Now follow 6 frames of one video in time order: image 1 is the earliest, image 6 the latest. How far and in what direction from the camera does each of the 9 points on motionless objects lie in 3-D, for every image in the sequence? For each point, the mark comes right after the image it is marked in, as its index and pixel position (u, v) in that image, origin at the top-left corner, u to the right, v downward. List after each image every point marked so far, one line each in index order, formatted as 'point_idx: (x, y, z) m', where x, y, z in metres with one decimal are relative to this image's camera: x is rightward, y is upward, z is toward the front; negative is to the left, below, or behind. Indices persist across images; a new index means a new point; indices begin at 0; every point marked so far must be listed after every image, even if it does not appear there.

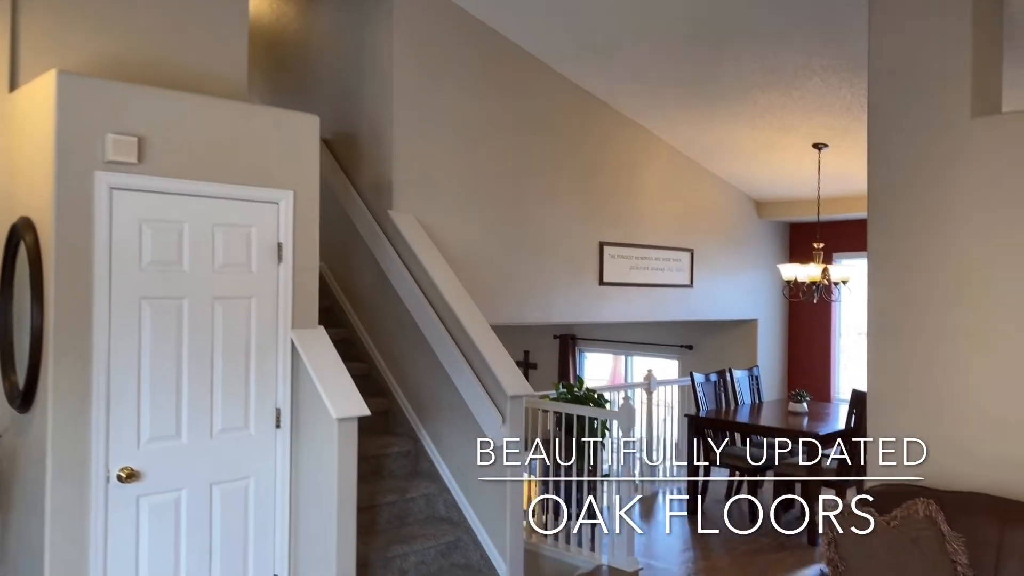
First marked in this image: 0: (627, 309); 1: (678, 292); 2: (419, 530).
0: (+0.8, -0.2, +5.9) m
1: (+1.3, 0.0, +6.3) m
2: (-0.4, -1.1, +3.9) m
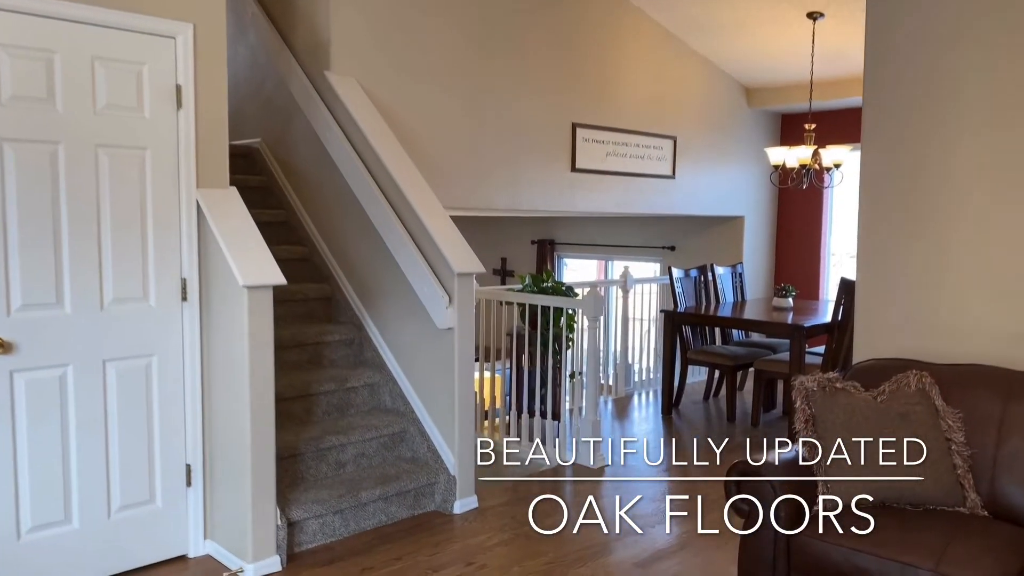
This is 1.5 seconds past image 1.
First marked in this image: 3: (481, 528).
0: (+0.6, +0.6, +5.5) m
1: (+1.0, +0.8, +5.9) m
2: (-0.7, -0.6, +3.5) m
3: (-0.1, -1.0, +3.3) m
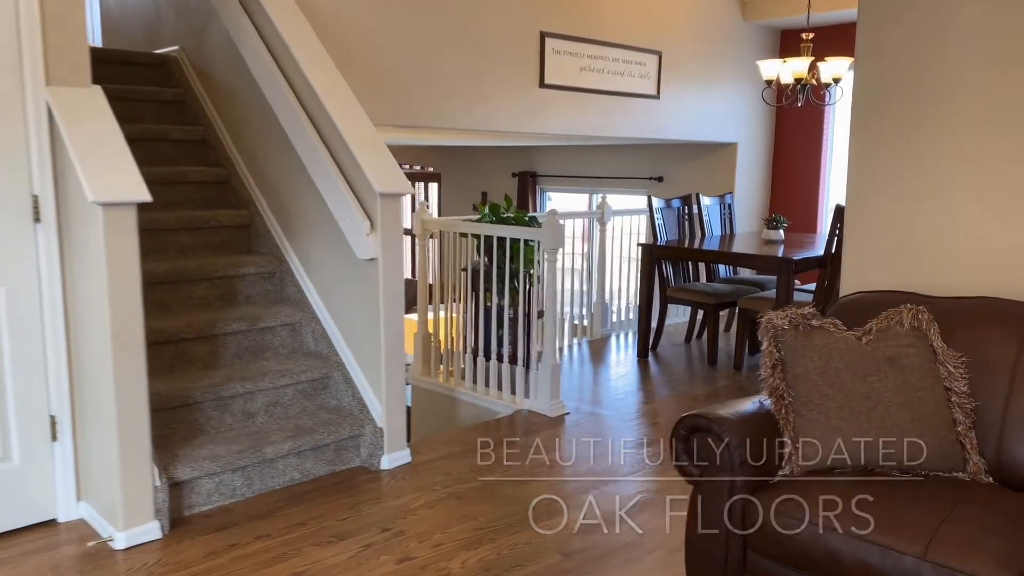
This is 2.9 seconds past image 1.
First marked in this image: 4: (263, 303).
0: (+0.4, +1.0, +4.9) m
1: (+0.8, +1.2, +5.3) m
2: (-0.9, -0.3, +3.1) m
3: (-0.4, -0.7, +2.9) m
4: (-1.0, -0.1, +3.3) m
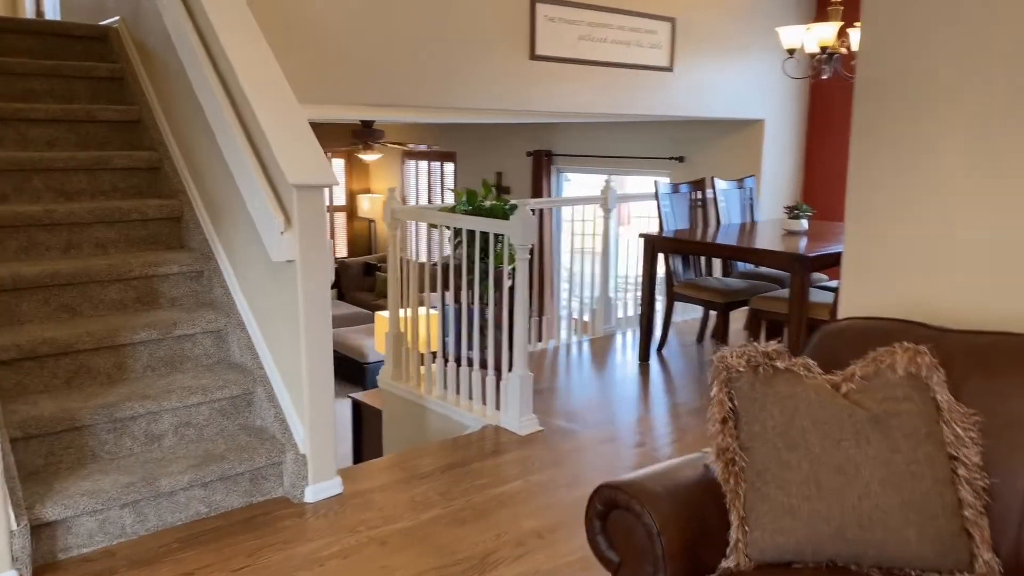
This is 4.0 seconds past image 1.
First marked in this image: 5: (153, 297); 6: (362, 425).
0: (+0.3, +1.0, +4.4) m
1: (+0.8, +1.2, +4.8) m
2: (-1.1, -0.3, +2.7) m
3: (-0.6, -0.7, +2.5) m
4: (-1.2, -0.1, +3.0) m
5: (-1.3, 0.0, +2.9) m
6: (-0.8, -0.7, +4.3) m
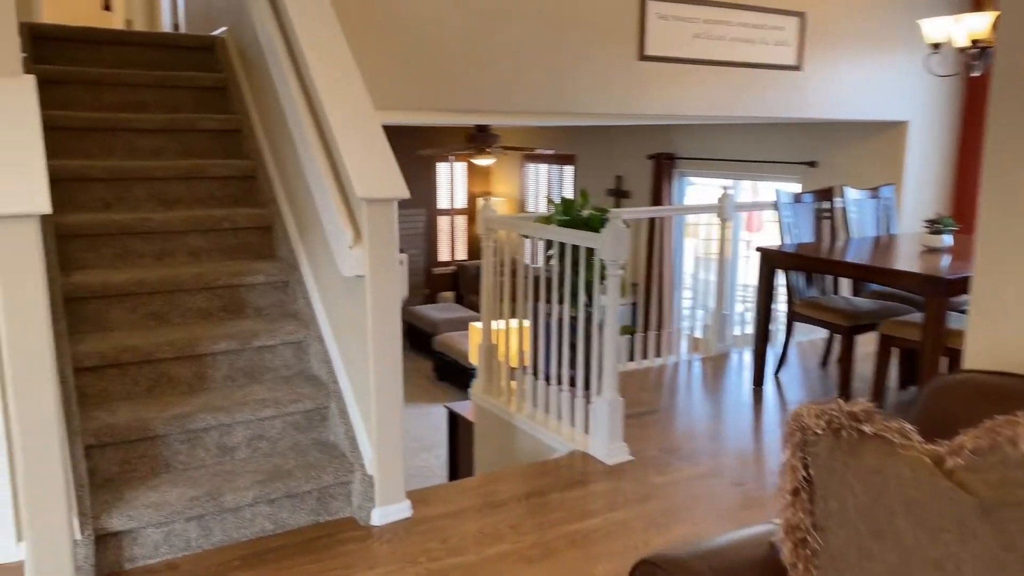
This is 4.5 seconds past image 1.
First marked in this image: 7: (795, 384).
0: (+0.9, +1.0, +4.1) m
1: (+1.4, +1.1, +4.4) m
2: (-0.8, -0.3, +2.7) m
3: (-0.3, -0.8, +2.4) m
4: (-0.9, -0.1, +2.9) m
5: (-1.0, -0.1, +2.9) m
6: (-0.3, -0.8, +4.2) m
7: (+1.4, -0.5, +4.1) m
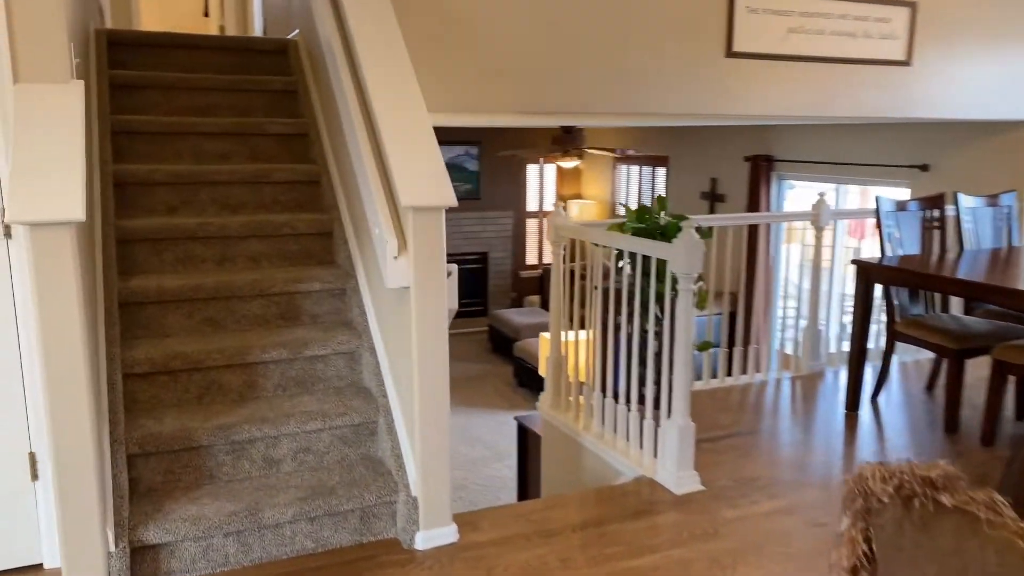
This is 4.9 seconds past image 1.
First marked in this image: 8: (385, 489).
0: (+1.3, +0.9, +3.9) m
1: (+1.8, +1.1, +4.0) m
2: (-0.6, -0.4, +2.6) m
3: (-0.2, -0.8, +2.2) m
4: (-0.6, -0.1, +2.9) m
5: (-0.8, -0.1, +2.9) m
6: (+0.1, -0.8, +4.0) m
7: (+1.8, -0.6, +3.8) m
8: (-0.4, -0.6, +2.4) m
